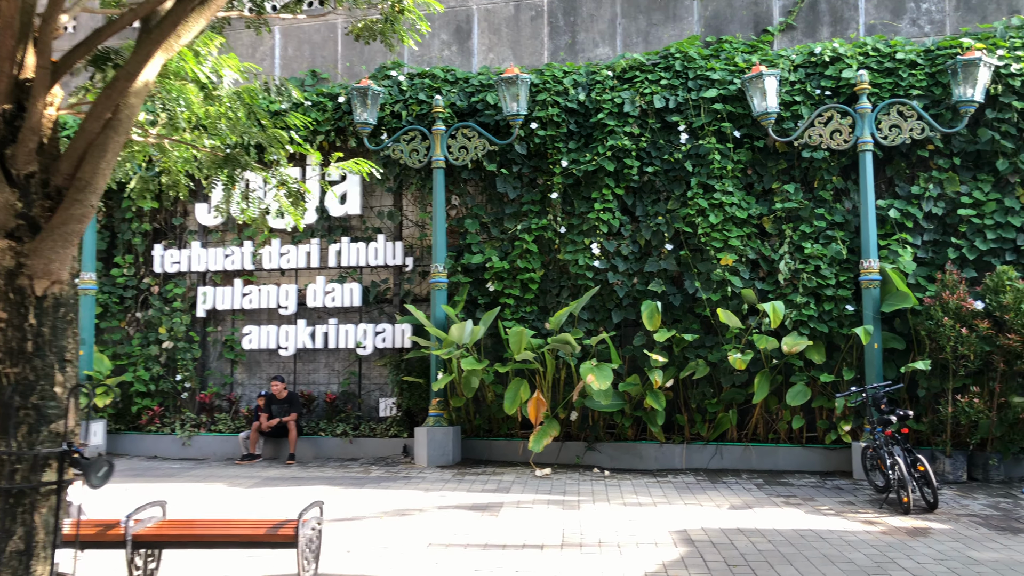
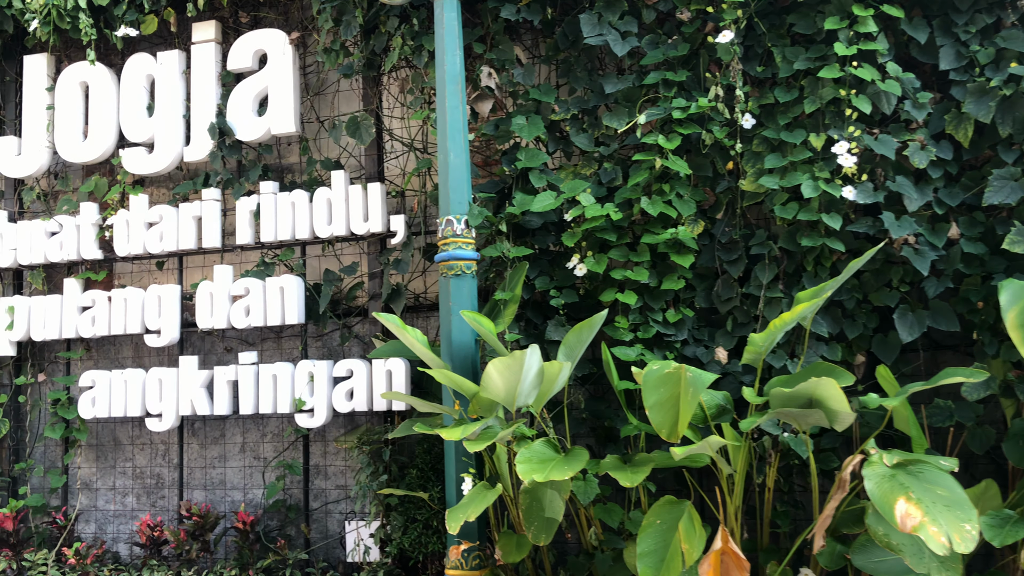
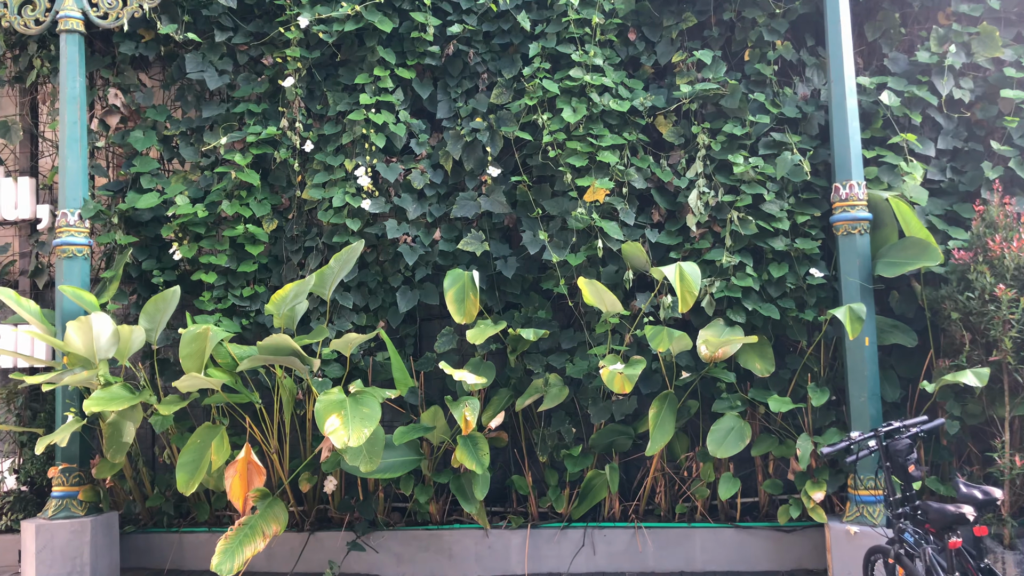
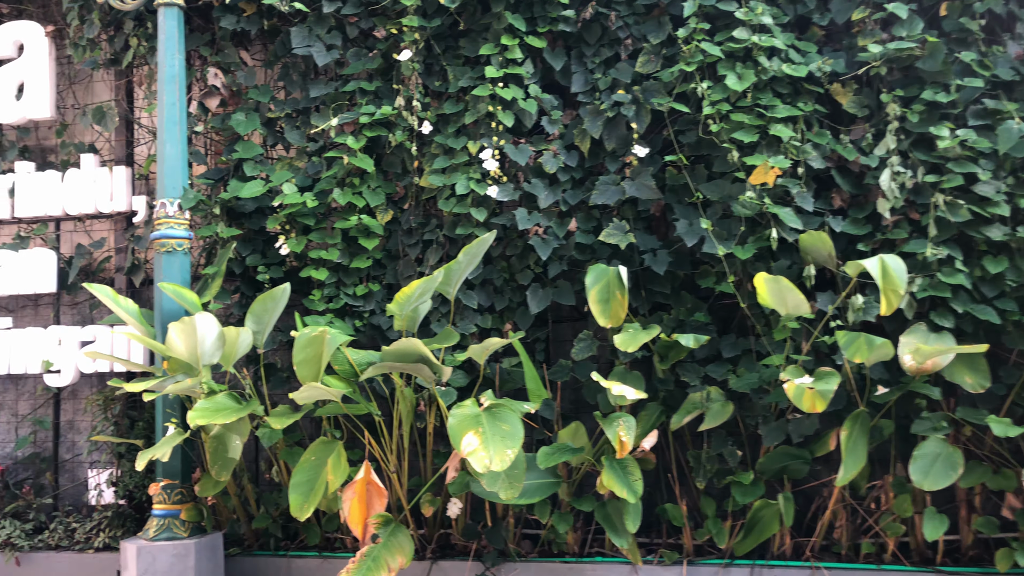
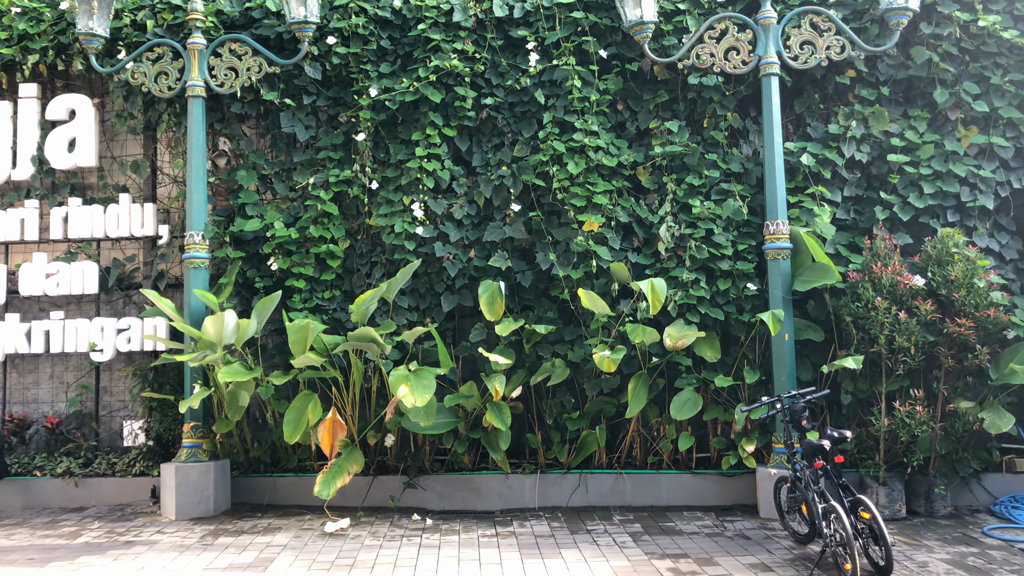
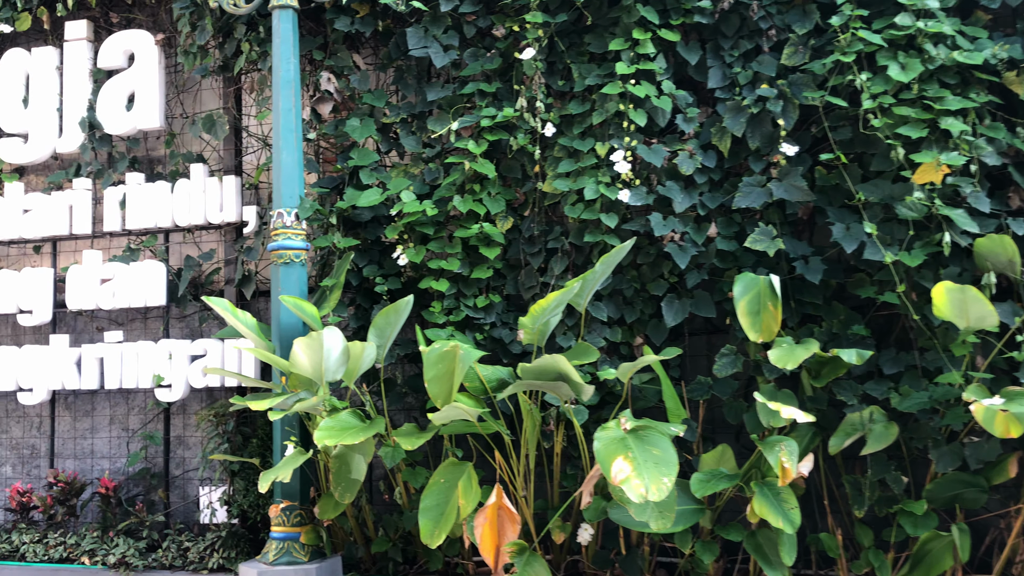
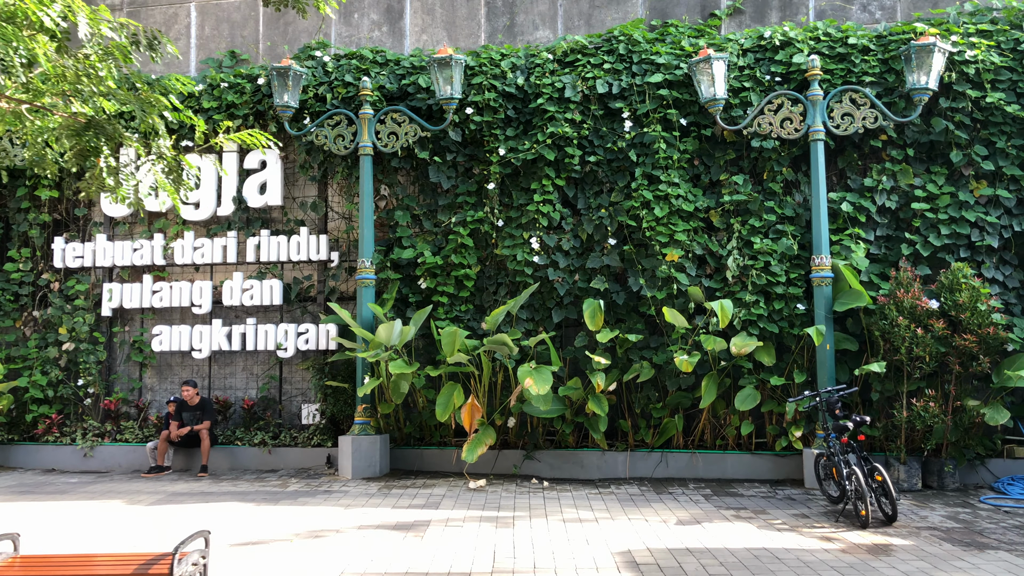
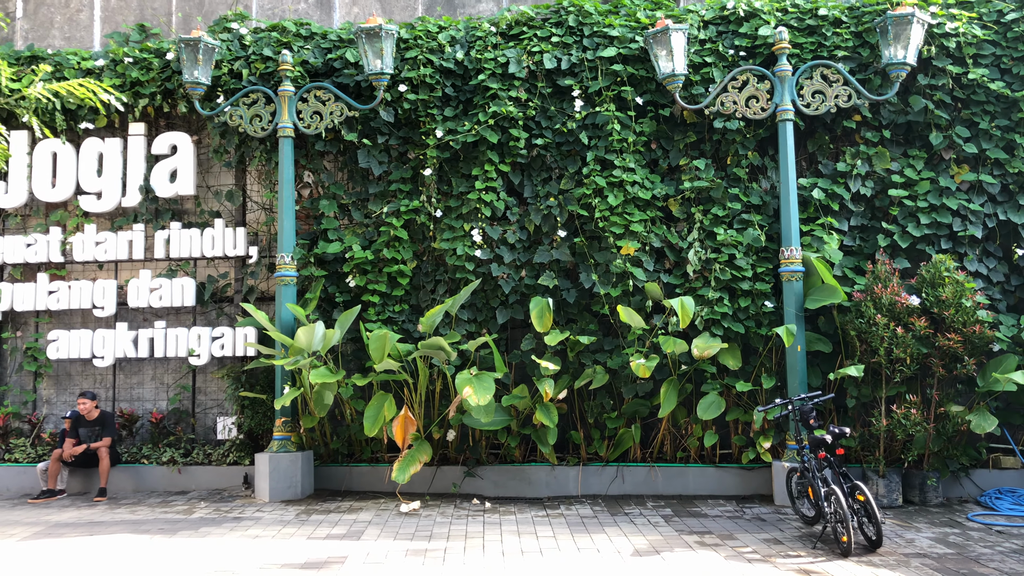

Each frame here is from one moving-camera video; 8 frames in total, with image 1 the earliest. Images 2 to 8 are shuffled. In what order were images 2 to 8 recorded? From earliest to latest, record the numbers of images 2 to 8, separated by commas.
7, 8, 5, 3, 4, 6, 2
